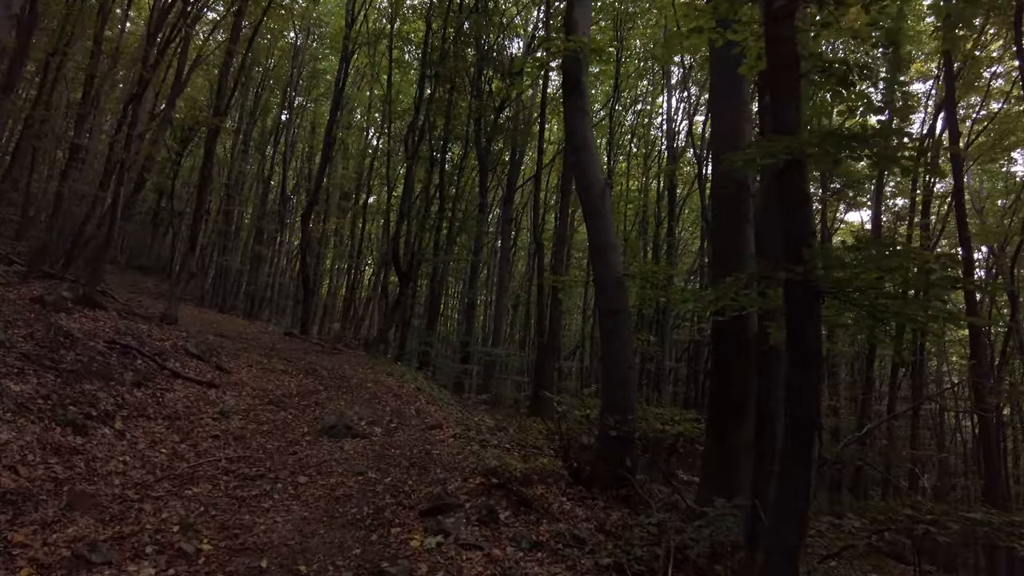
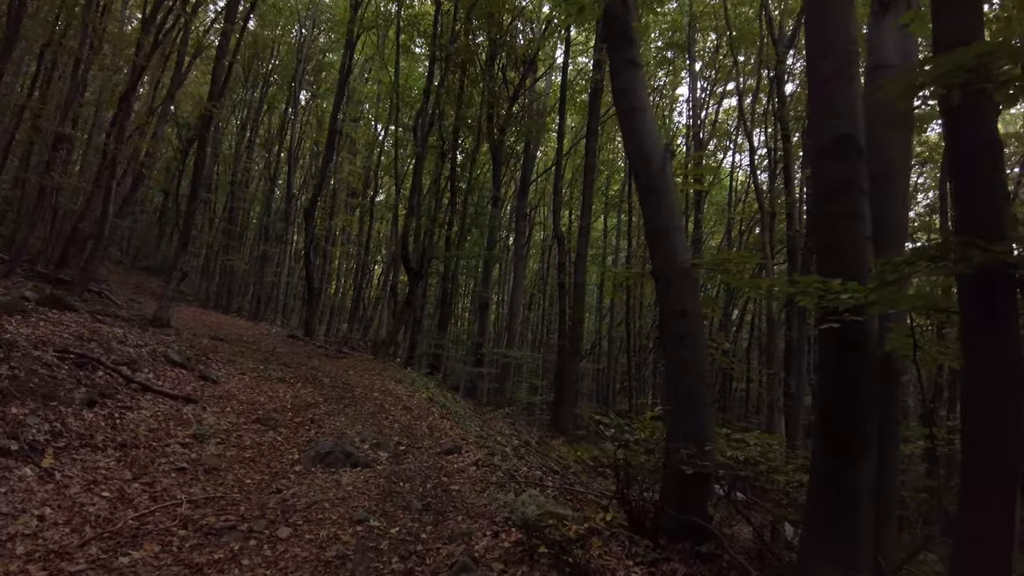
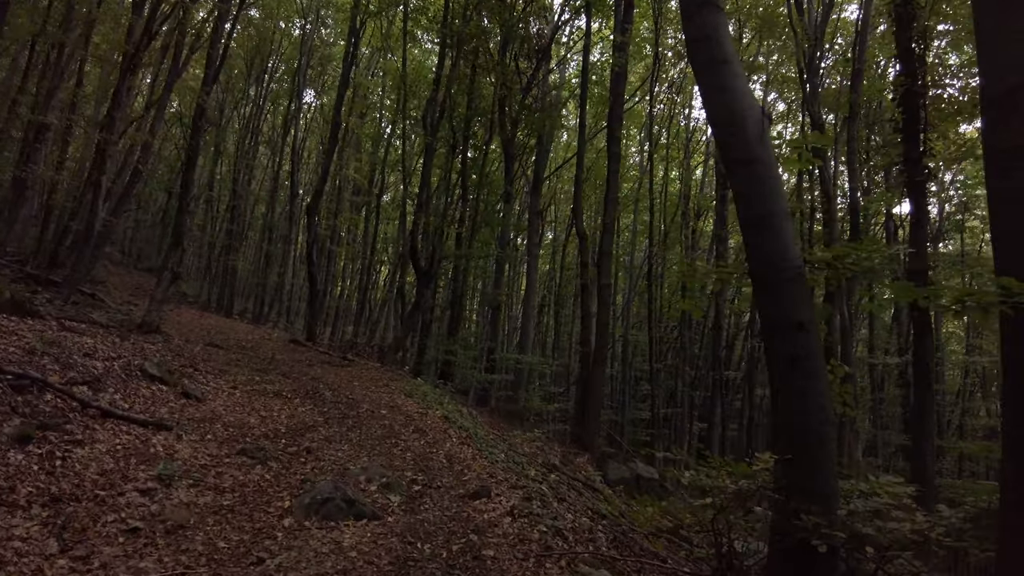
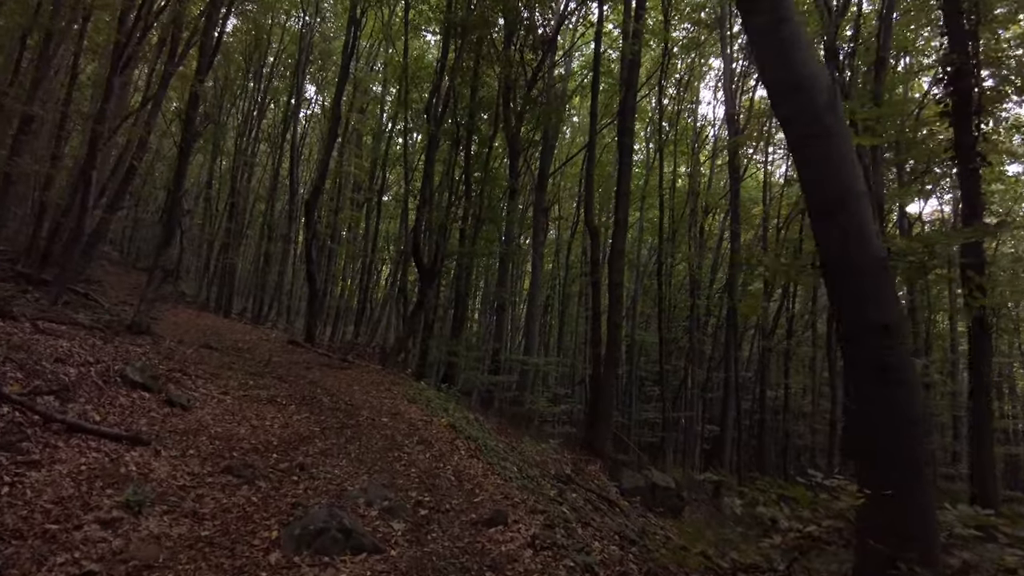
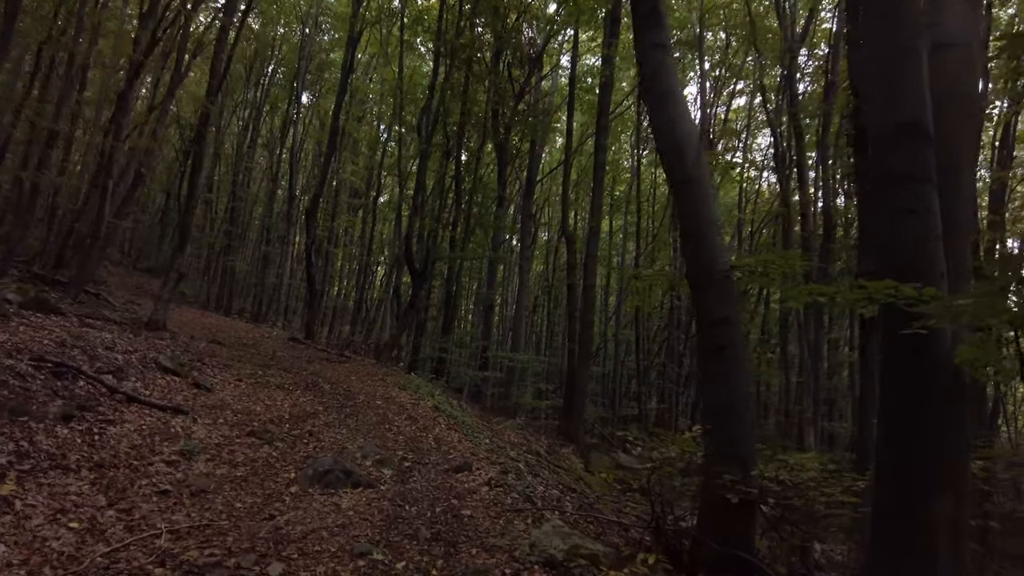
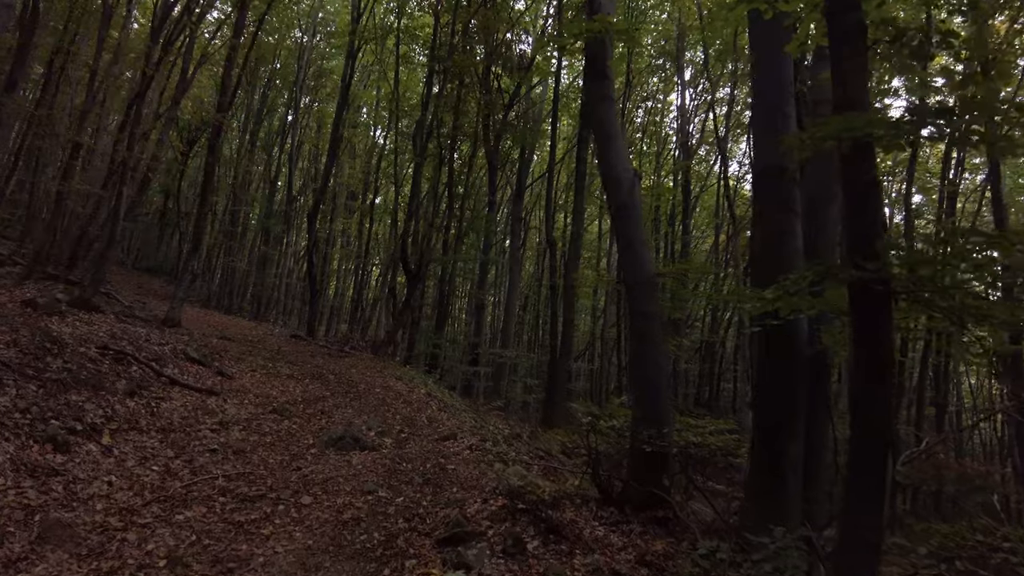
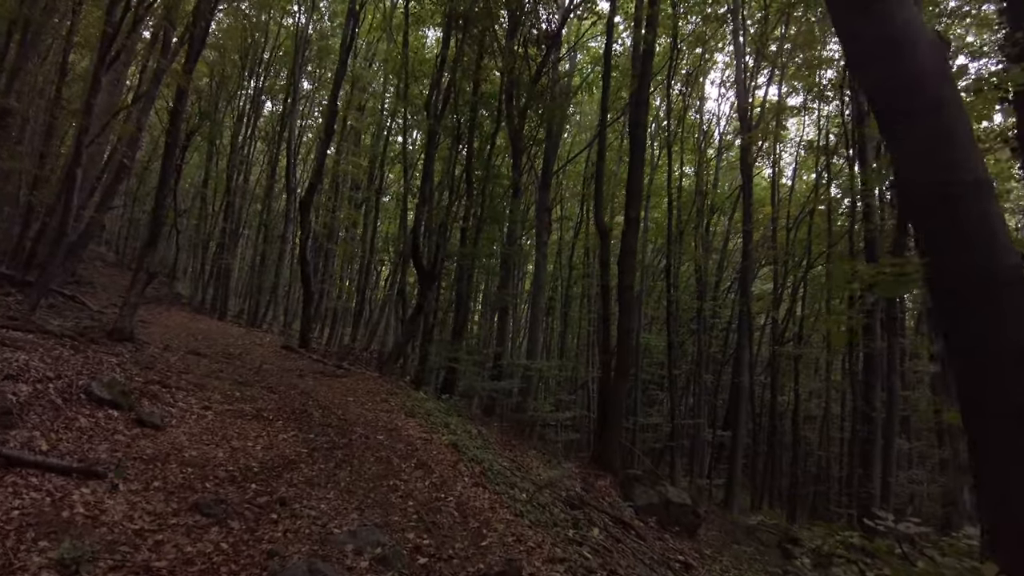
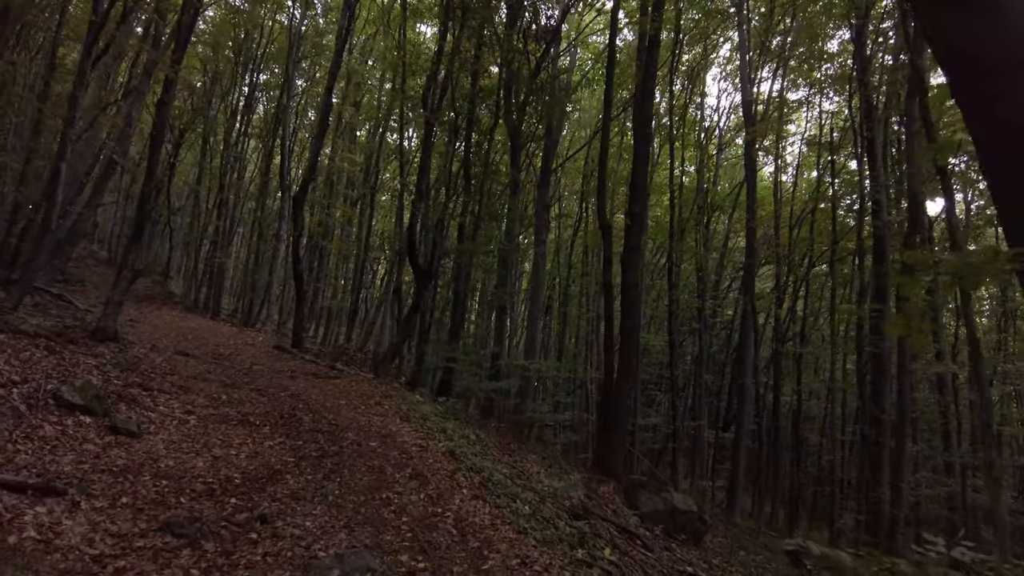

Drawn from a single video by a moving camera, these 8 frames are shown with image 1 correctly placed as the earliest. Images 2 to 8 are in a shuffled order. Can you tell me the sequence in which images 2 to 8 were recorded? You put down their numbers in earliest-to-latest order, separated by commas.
6, 2, 5, 3, 4, 7, 8
